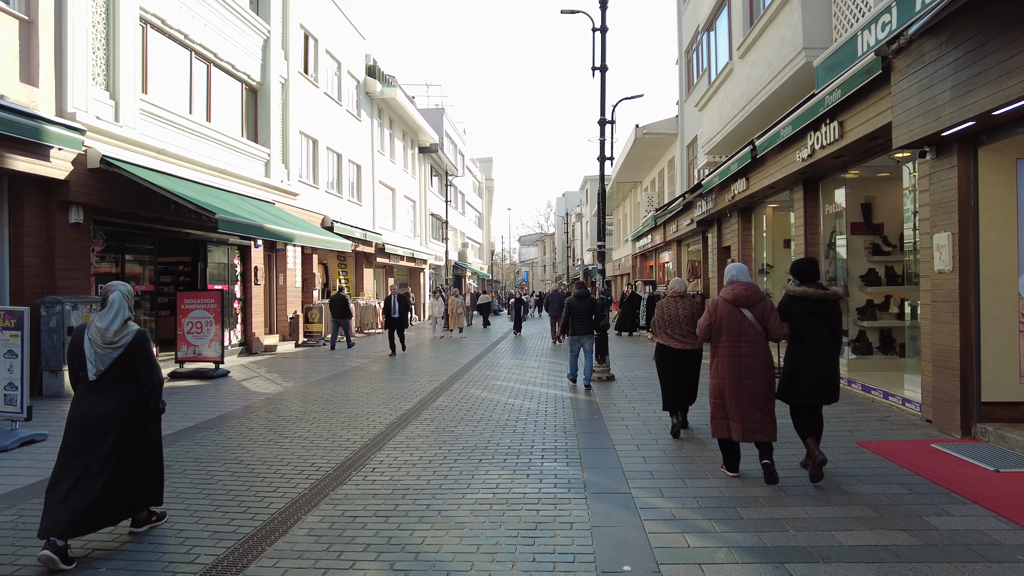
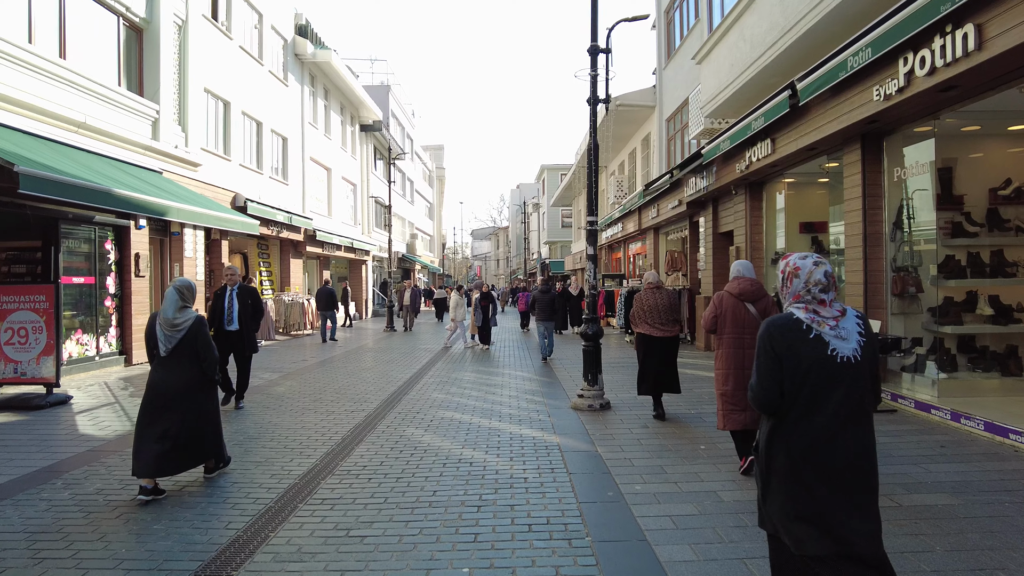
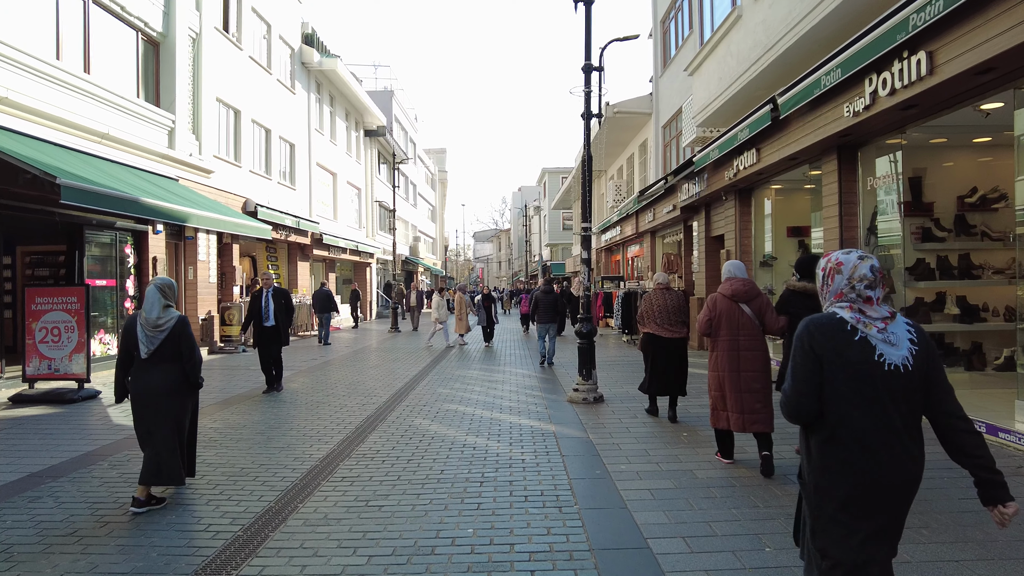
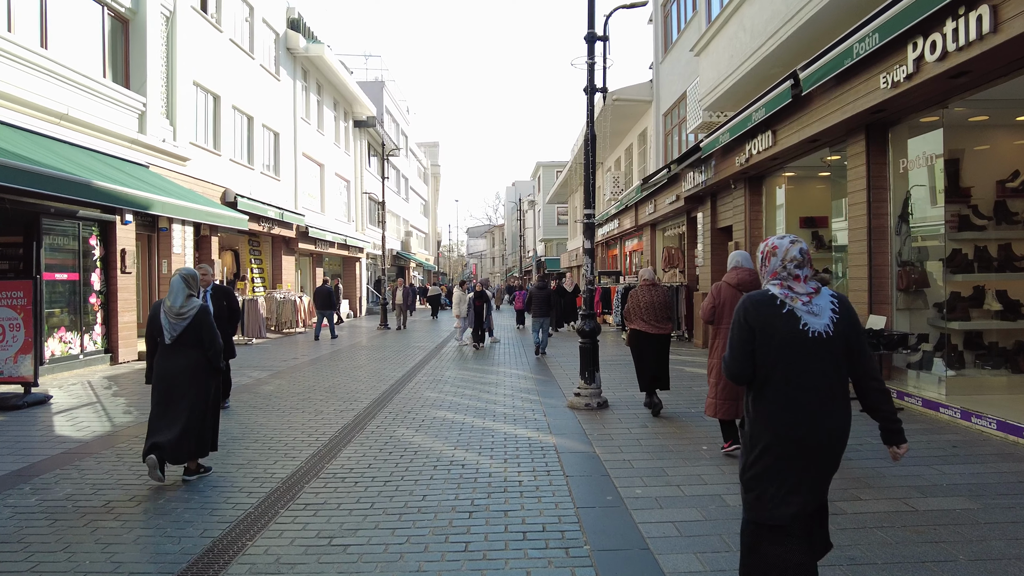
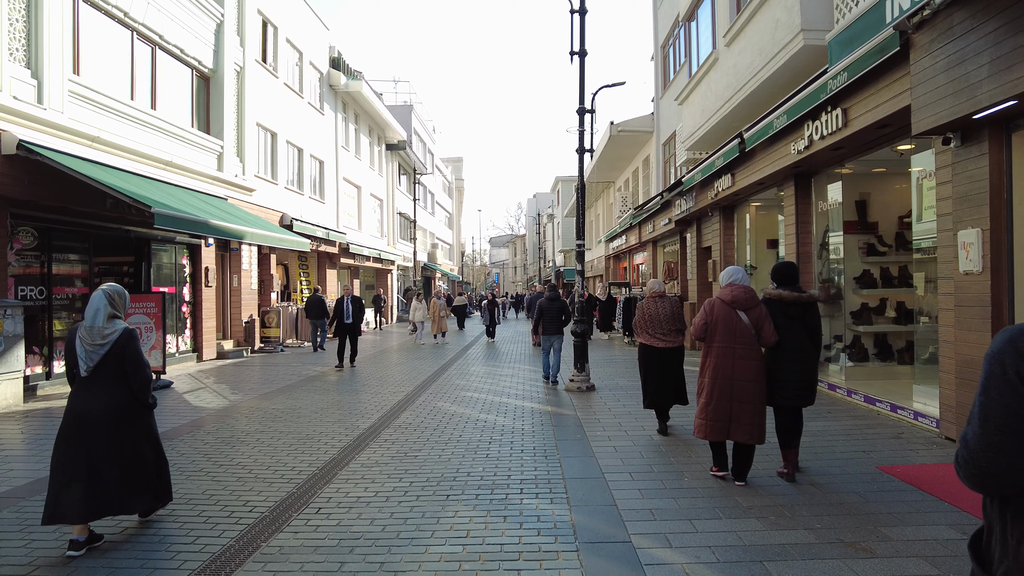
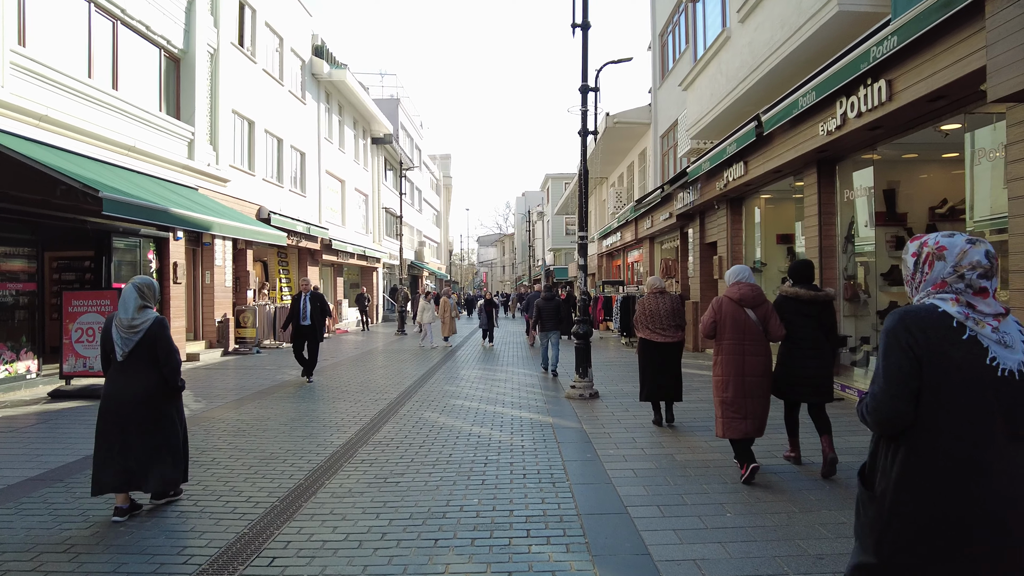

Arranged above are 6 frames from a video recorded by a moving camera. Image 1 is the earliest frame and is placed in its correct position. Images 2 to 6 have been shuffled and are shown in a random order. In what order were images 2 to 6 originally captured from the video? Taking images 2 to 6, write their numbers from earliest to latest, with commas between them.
5, 6, 3, 2, 4
